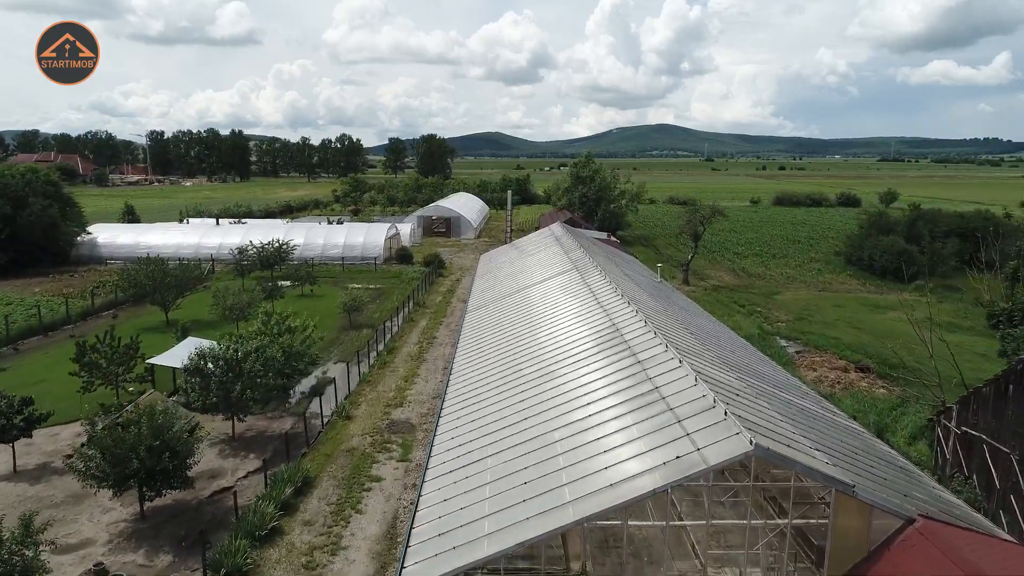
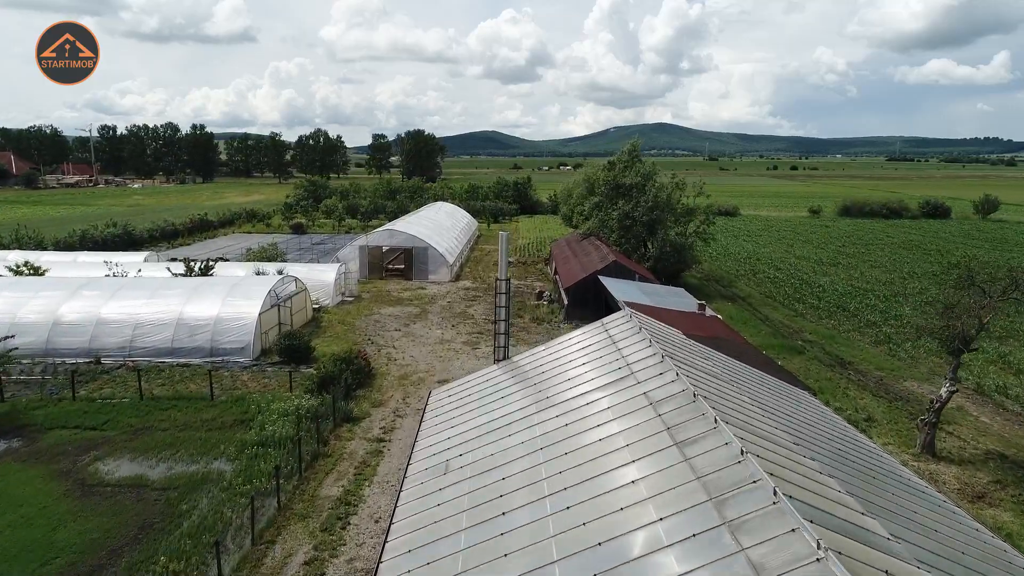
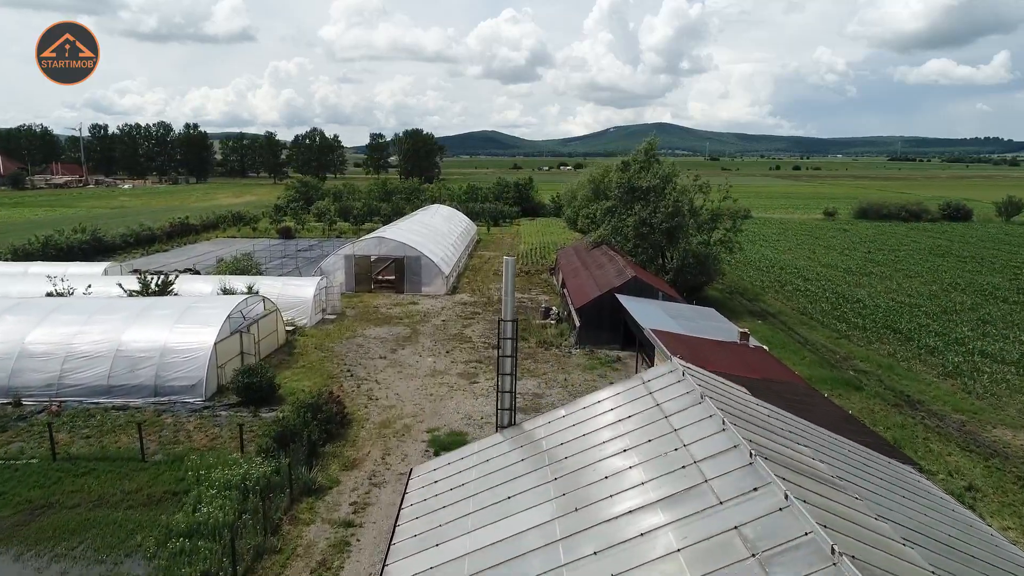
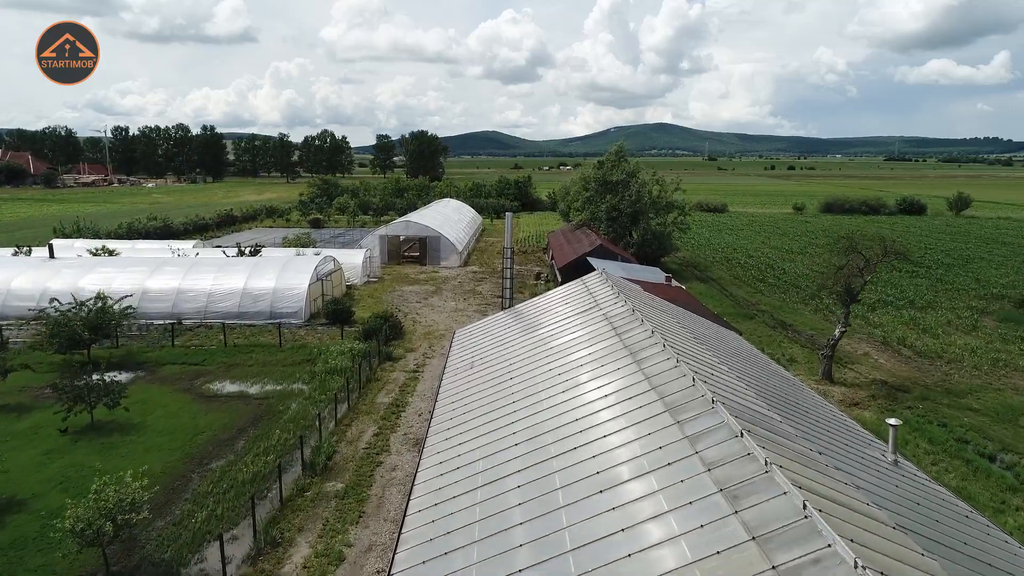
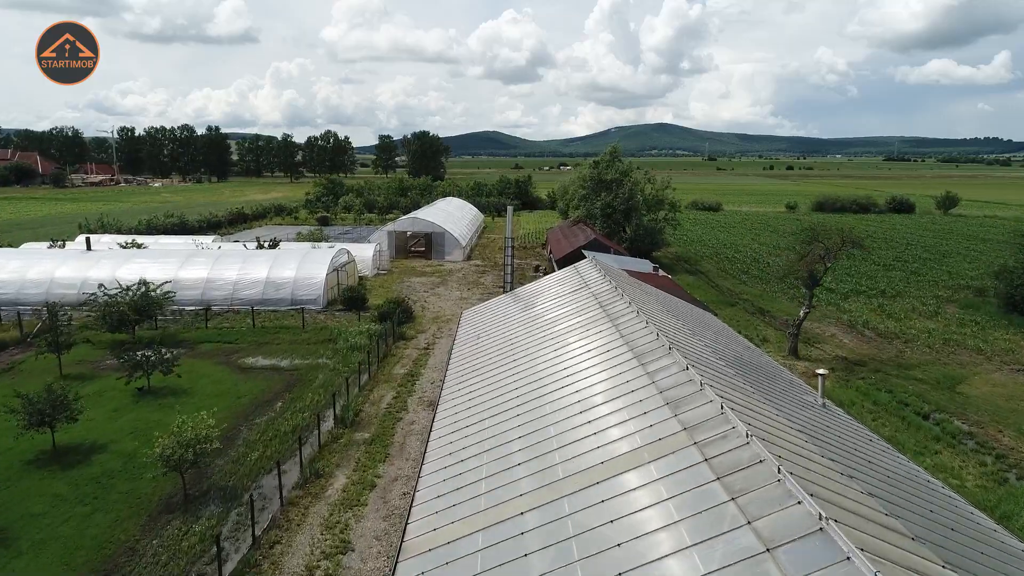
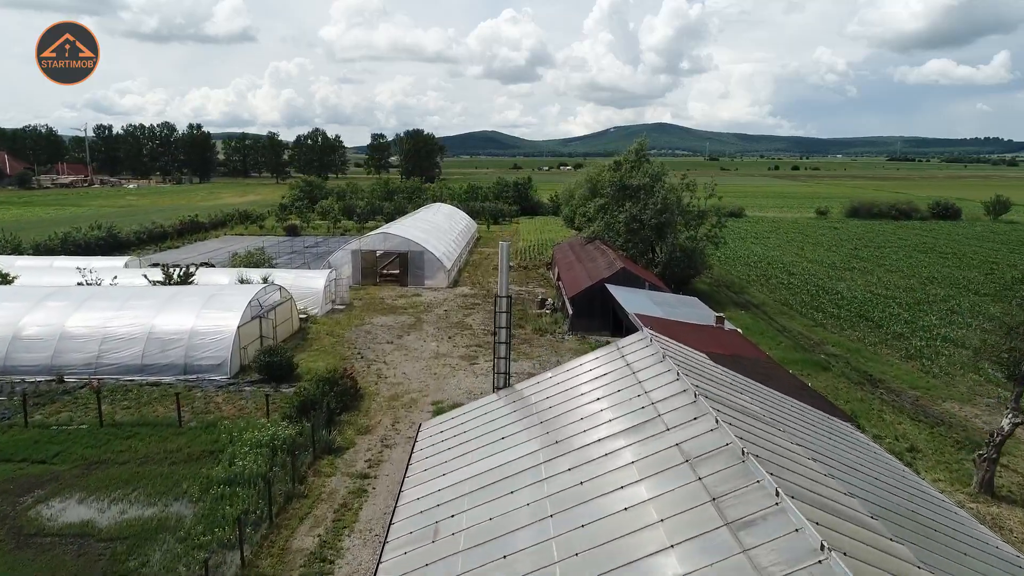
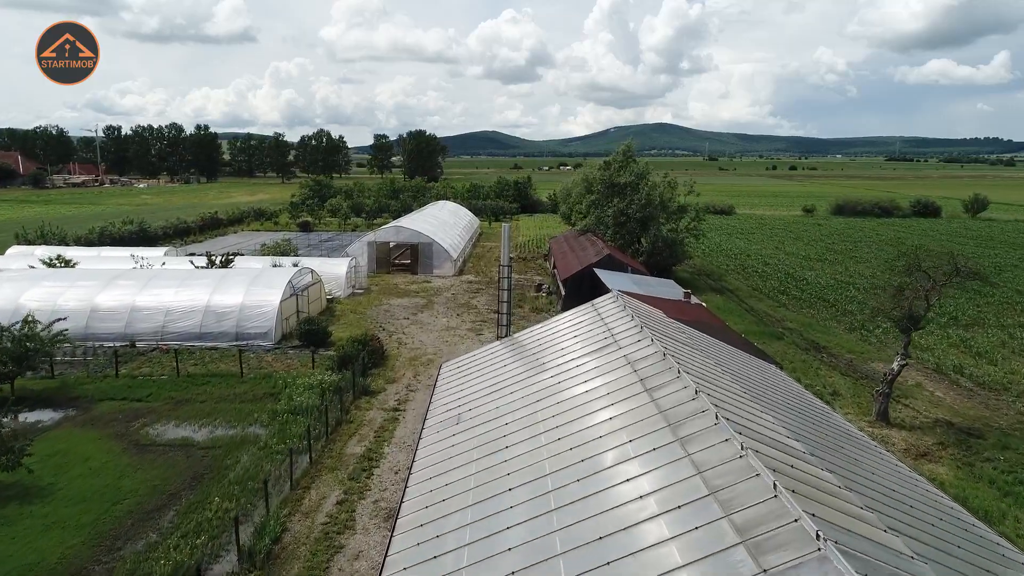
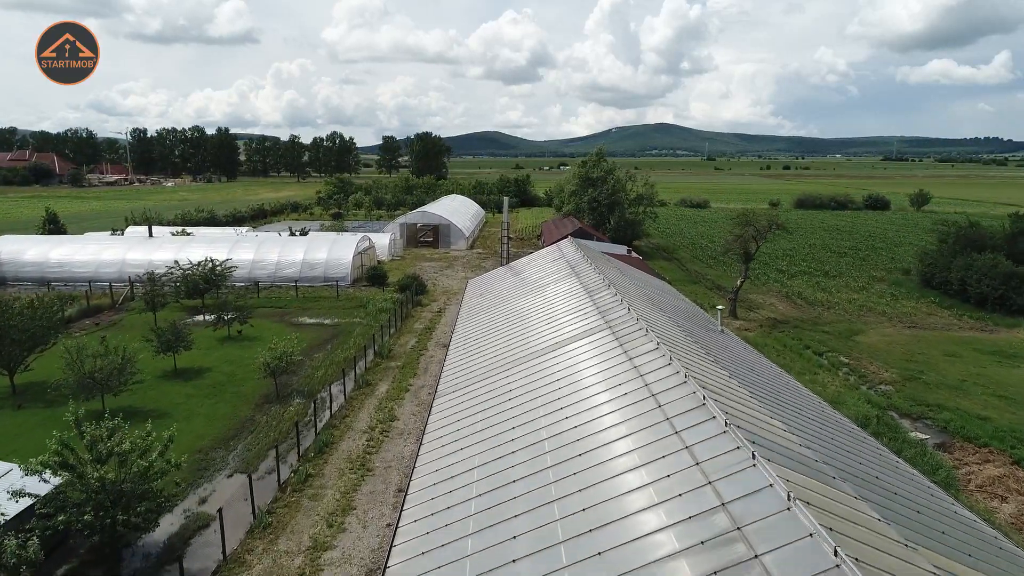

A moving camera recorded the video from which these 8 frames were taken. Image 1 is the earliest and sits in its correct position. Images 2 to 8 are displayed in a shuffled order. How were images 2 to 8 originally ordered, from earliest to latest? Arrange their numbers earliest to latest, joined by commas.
8, 5, 4, 7, 2, 6, 3
